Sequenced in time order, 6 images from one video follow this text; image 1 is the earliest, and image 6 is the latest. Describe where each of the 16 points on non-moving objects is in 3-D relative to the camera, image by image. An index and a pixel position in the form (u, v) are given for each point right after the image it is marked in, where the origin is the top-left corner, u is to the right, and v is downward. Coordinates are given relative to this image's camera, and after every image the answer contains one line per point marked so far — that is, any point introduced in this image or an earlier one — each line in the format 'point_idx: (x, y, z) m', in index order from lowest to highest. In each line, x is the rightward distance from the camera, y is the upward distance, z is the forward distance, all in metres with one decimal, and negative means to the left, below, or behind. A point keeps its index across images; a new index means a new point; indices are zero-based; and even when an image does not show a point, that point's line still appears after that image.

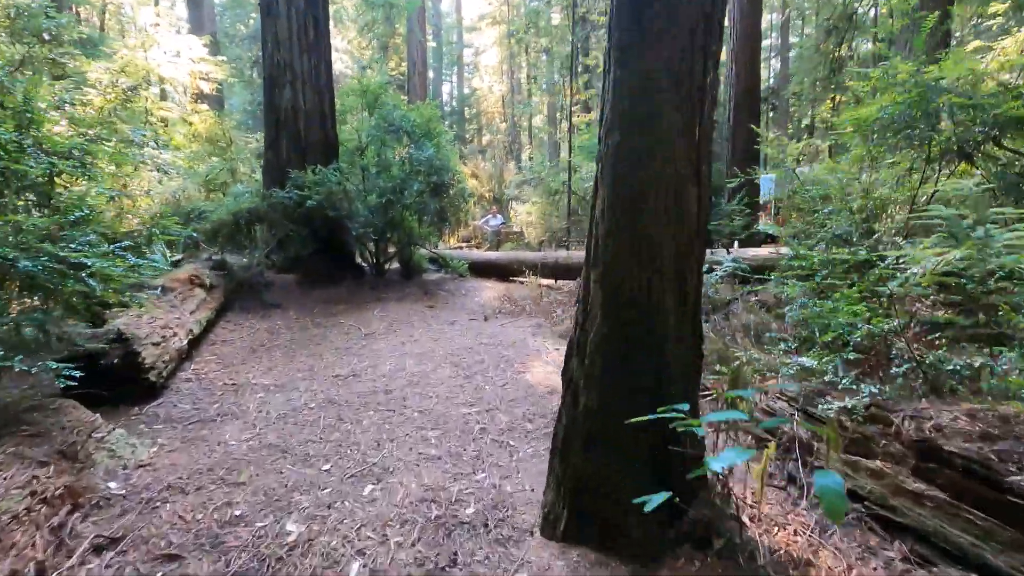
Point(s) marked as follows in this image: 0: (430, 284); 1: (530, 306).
0: (-1.4, 0.0, +9.4) m
1: (+0.2, -0.2, +7.1) m
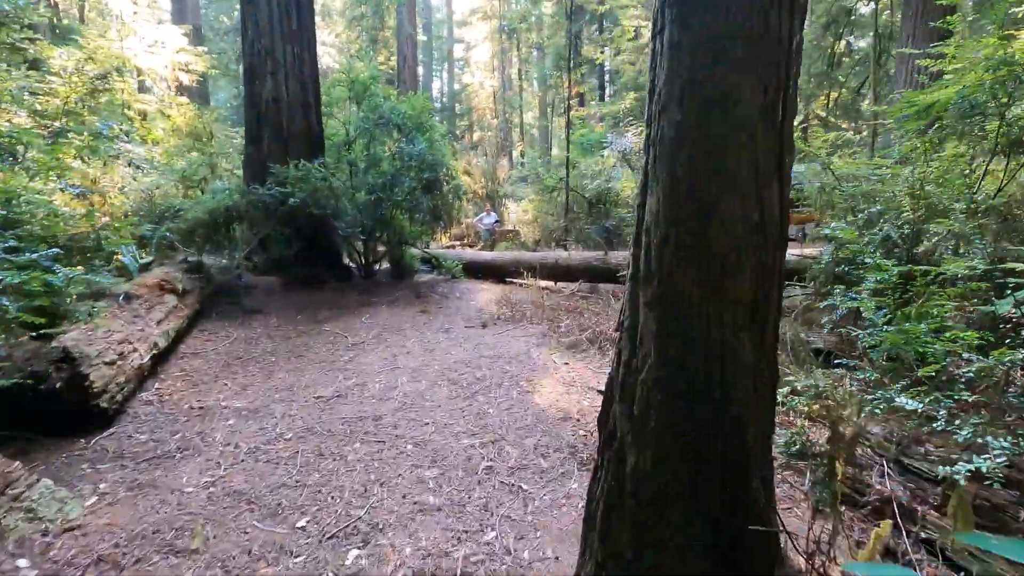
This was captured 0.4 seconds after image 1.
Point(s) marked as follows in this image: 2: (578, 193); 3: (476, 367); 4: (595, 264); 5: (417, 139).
0: (-1.5, 0.0, +8.9) m
1: (+0.2, -0.3, +6.6) m
2: (+1.3, +1.9, +10.8) m
3: (-0.3, -0.6, +4.4) m
4: (+1.2, +0.4, +7.8) m
5: (-1.5, +2.3, +8.5) m
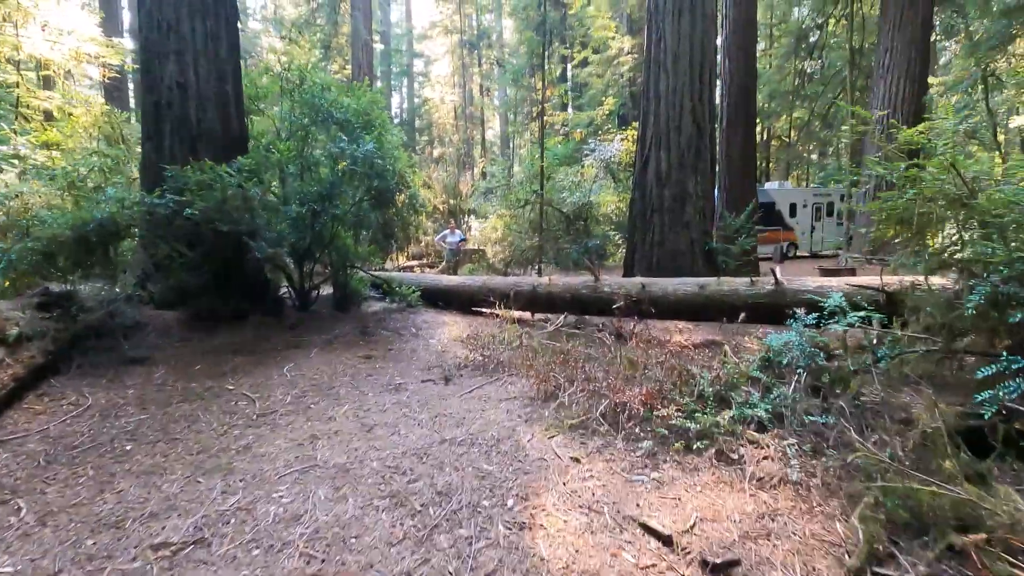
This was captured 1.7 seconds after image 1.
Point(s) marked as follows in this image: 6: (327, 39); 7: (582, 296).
0: (-1.9, -0.4, +7.3) m
1: (0.0, -0.6, +5.1) m
2: (+0.7, +1.4, +9.4) m
3: (-0.4, -0.9, +2.8) m
4: (+0.8, 0.0, +6.4) m
5: (-1.9, +1.9, +7.0) m
6: (-6.7, +9.0, +19.5) m
7: (+0.8, -0.1, +6.4) m
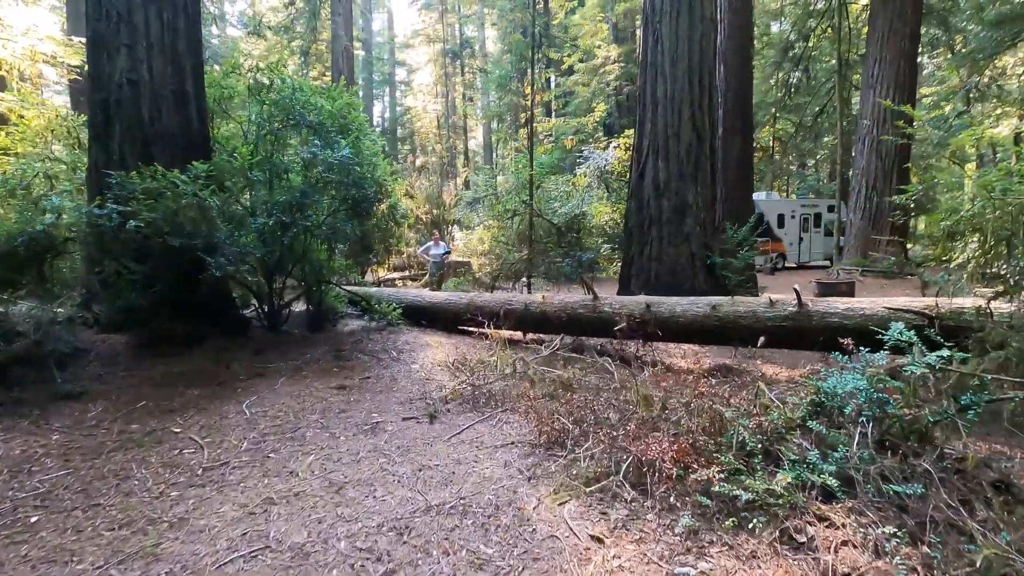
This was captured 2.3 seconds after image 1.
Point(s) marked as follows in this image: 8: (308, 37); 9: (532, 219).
0: (-2.0, -0.7, +6.6) m
1: (-0.1, -0.8, +4.5) m
2: (+0.5, +1.1, +8.9) m
3: (-0.4, -1.1, +2.2) m
4: (+0.7, -0.2, +5.9) m
5: (-2.0, +1.7, +6.3) m
6: (-7.2, +8.5, +18.9) m
7: (+0.7, -0.3, +5.8) m
8: (-7.5, +9.3, +19.8) m
9: (+0.3, +1.1, +9.0) m
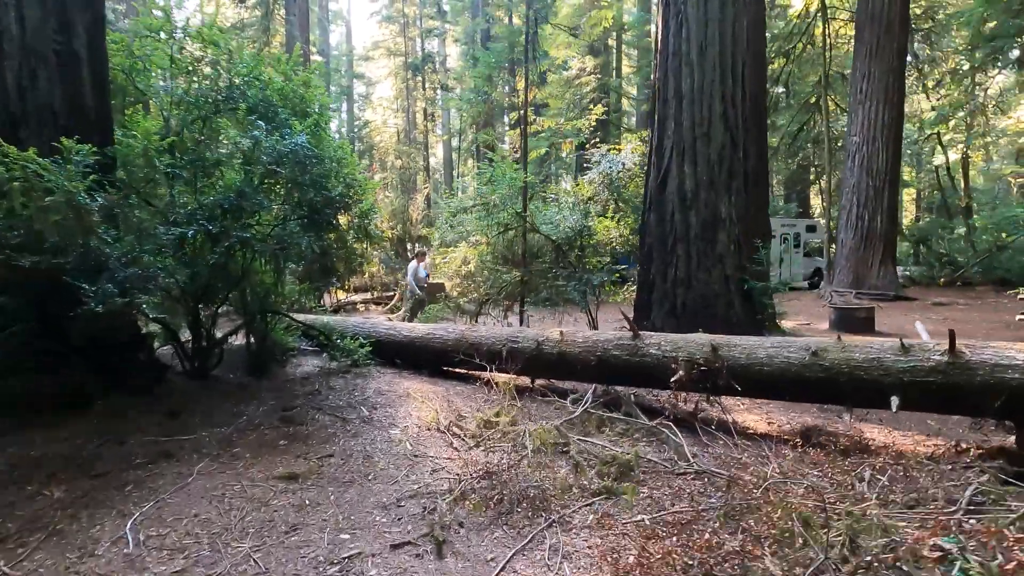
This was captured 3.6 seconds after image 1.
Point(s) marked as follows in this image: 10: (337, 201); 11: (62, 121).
0: (-2.0, -1.0, +5.0) m
1: (+0.1, -1.1, +3.1) m
2: (+0.4, +0.7, +7.5) m
3: (0.0, -1.2, +0.7) m
4: (+0.8, -0.5, +4.5) m
5: (-1.9, +1.4, +4.8) m
6: (-8.1, +7.8, +17.1) m
7: (+0.8, -0.6, +4.4) m
8: (-8.4, +8.6, +18.0) m
9: (+0.2, +0.8, +7.6) m
10: (-1.6, +0.8, +5.0) m
11: (-3.6, +1.4, +4.3) m
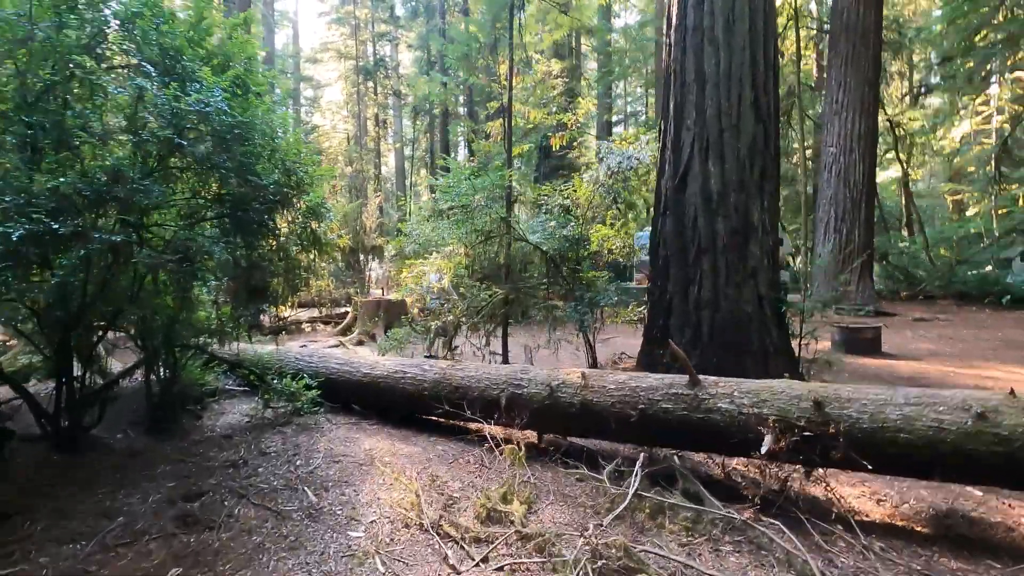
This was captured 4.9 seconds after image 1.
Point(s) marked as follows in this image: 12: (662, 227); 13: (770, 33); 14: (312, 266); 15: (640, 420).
0: (-1.9, -1.2, +3.5) m
1: (+0.3, -1.2, +1.8) m
2: (+0.2, +0.5, +6.2) m
3: (+0.4, -1.3, -0.6) m
4: (+0.9, -0.7, +3.3) m
5: (-1.9, +1.2, +3.4) m
6: (-9.2, +7.4, +15.2) m
7: (+0.9, -0.8, +3.2) m
8: (-9.5, +8.1, +16.1) m
9: (0.0, +0.5, +6.3) m
10: (-1.6, +0.6, +3.6) m
11: (-3.5, +1.2, +2.7) m
12: (+1.6, +0.6, +5.6) m
13: (+2.6, +2.5, +5.4) m
14: (-1.6, +0.2, +4.4) m
15: (+0.8, -0.8, +3.3) m
